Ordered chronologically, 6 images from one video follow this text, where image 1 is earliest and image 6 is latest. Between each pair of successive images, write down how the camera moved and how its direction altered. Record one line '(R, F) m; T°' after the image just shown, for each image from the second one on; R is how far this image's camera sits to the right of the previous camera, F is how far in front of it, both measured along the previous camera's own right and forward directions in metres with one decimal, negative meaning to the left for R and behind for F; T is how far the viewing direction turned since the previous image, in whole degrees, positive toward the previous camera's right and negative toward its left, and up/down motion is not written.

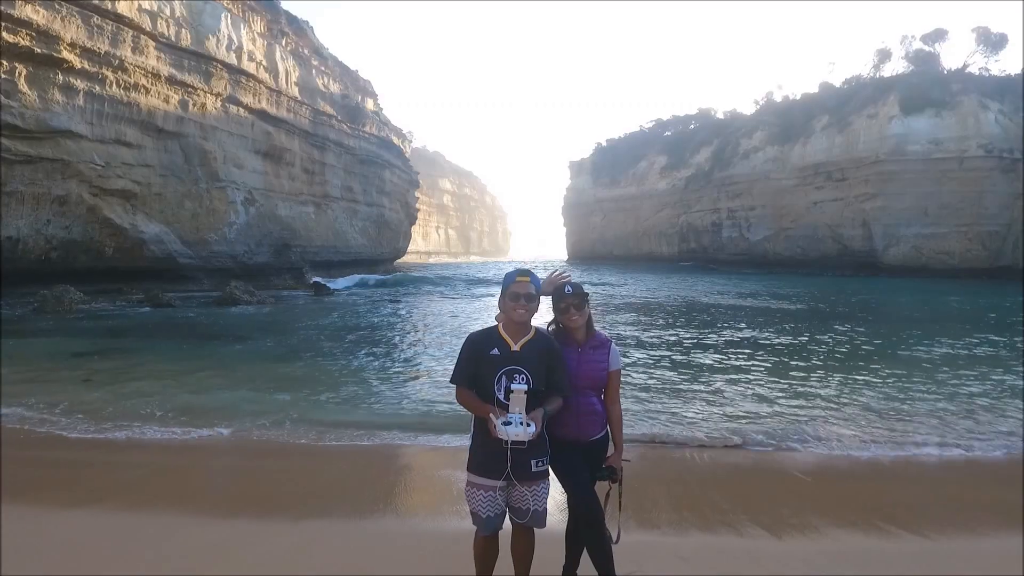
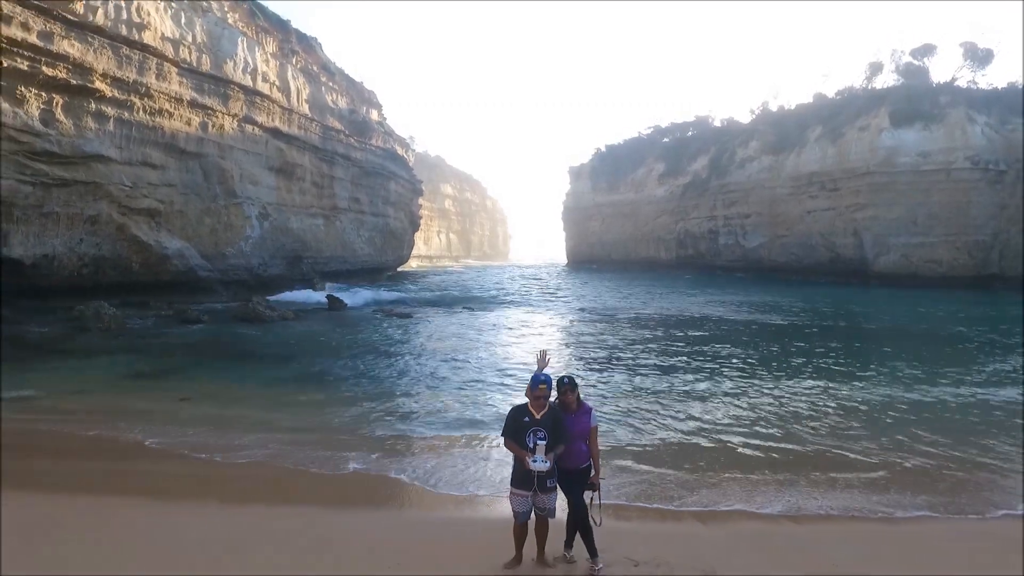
(-0.1, -0.8) m; 0°
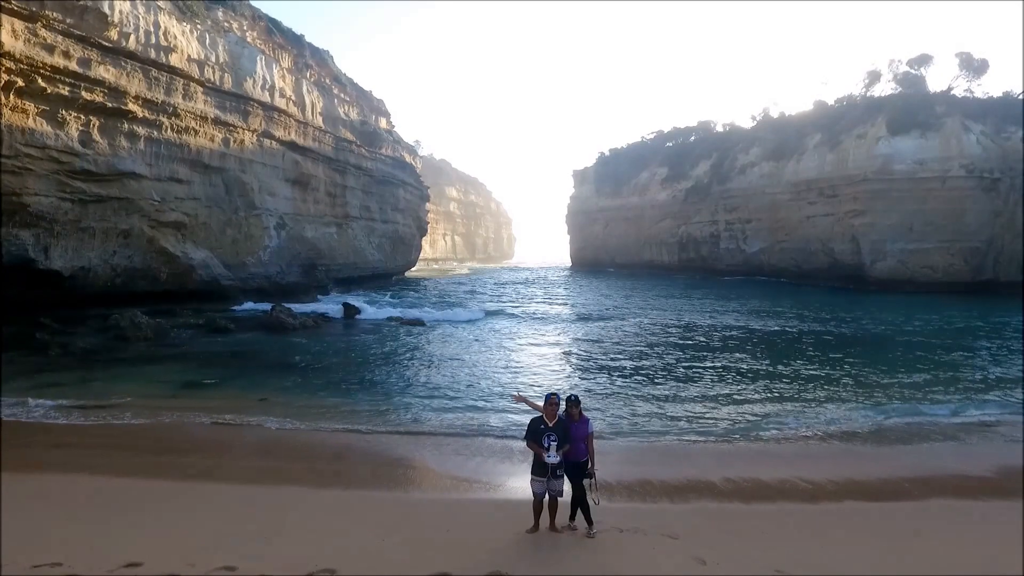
(-0.1, -0.7) m; 0°
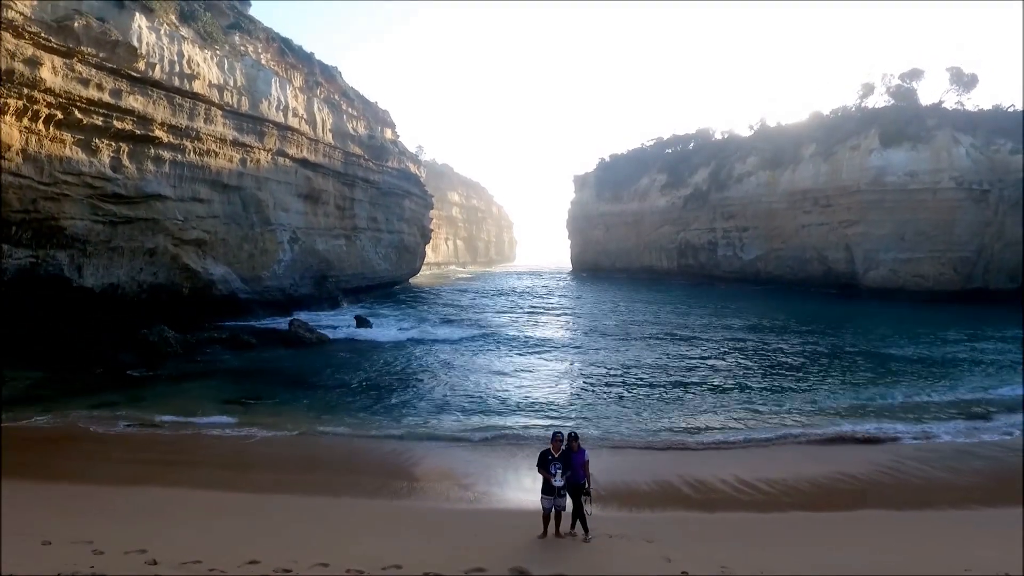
(-0.1, -0.8) m; 0°
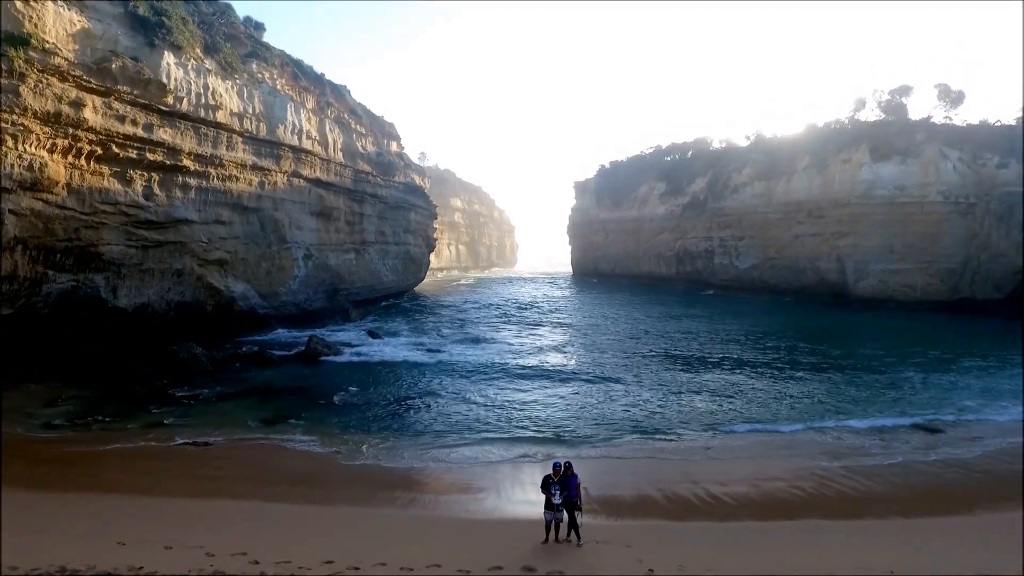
(-0.1, -1.0) m; 0°
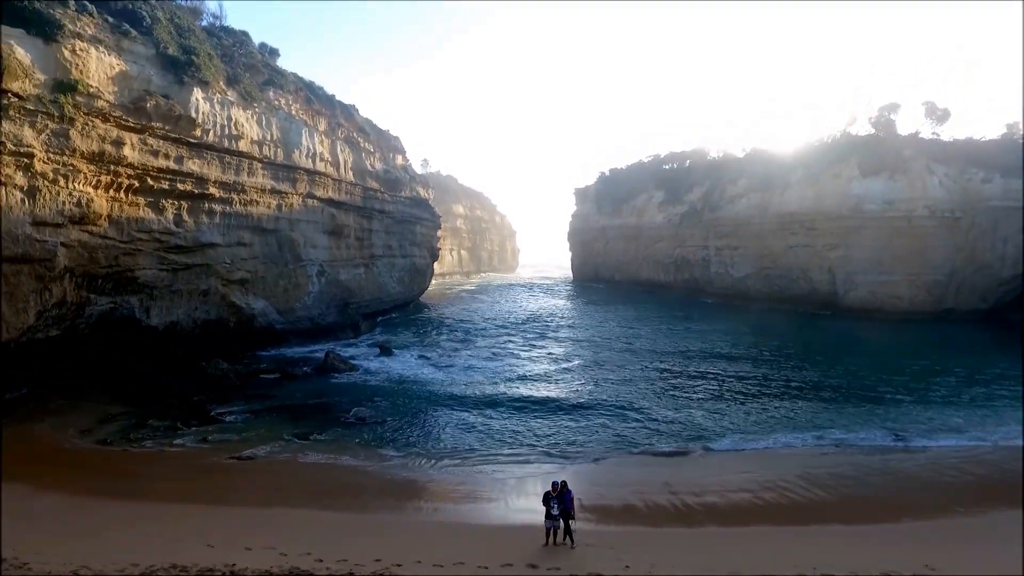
(-0.1, -1.1) m; 0°
